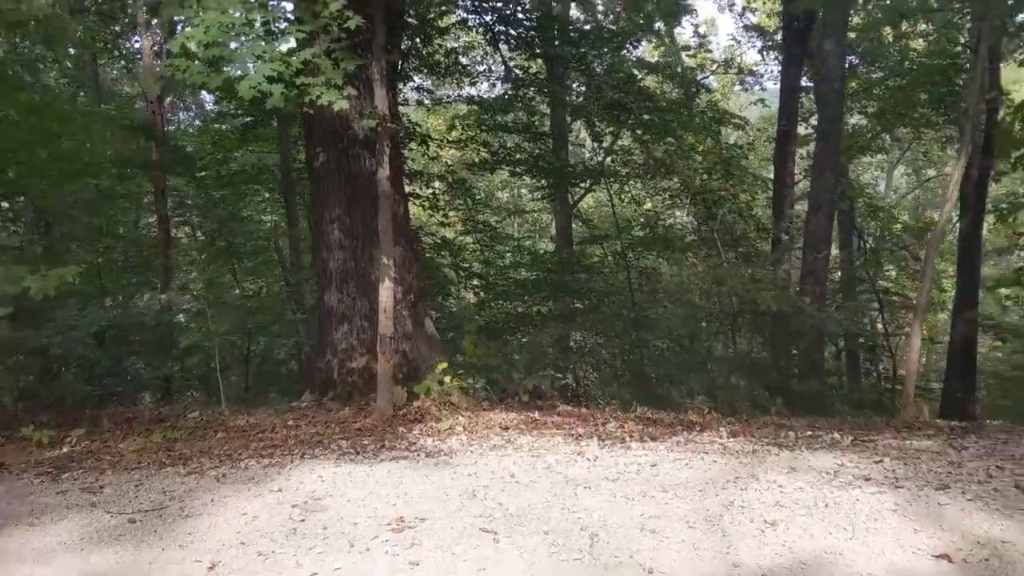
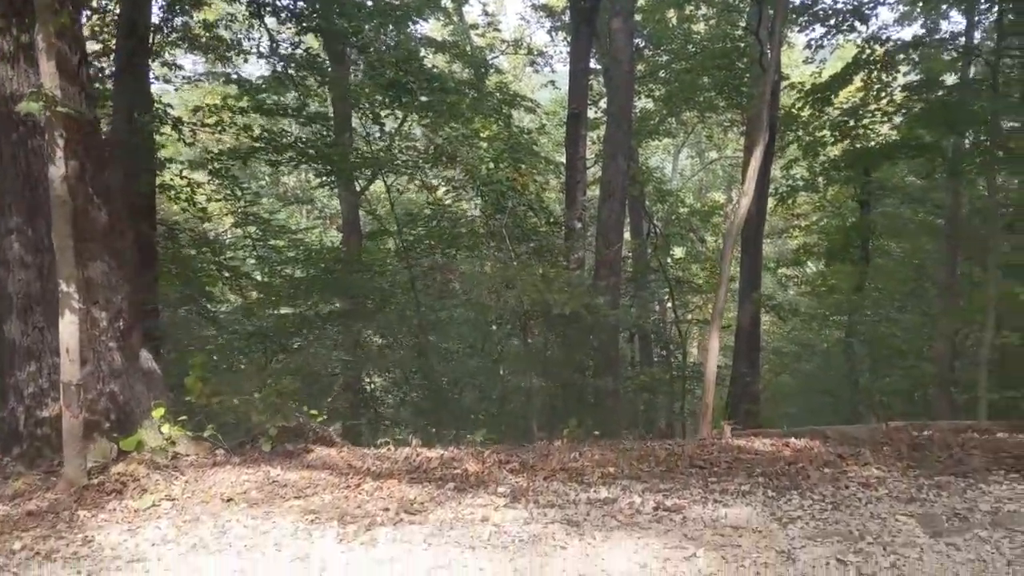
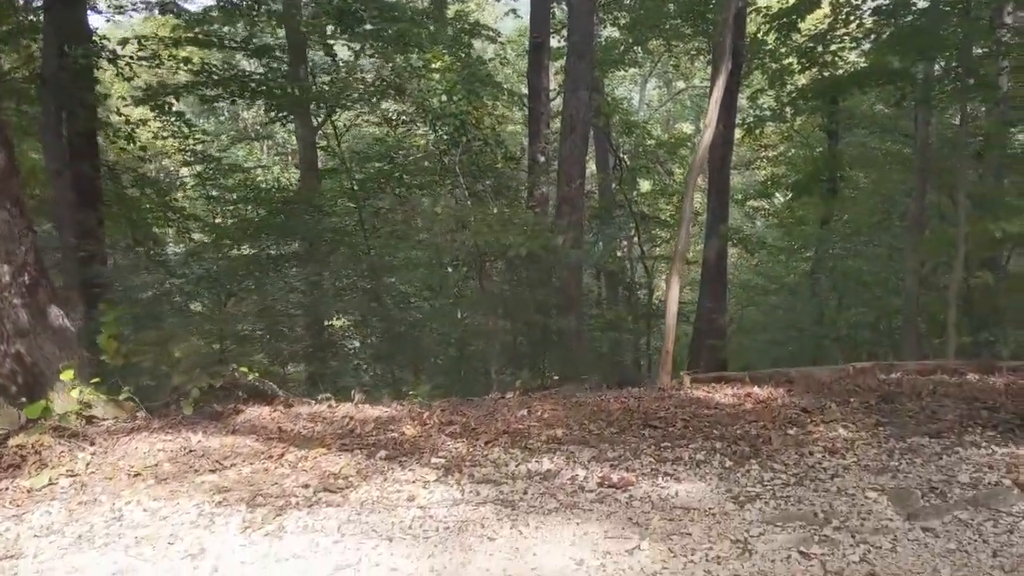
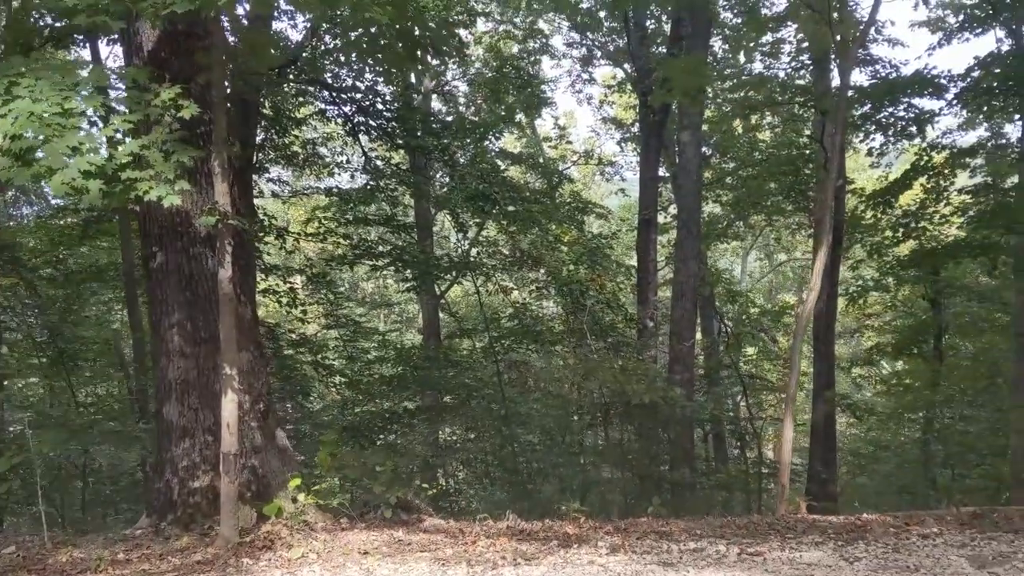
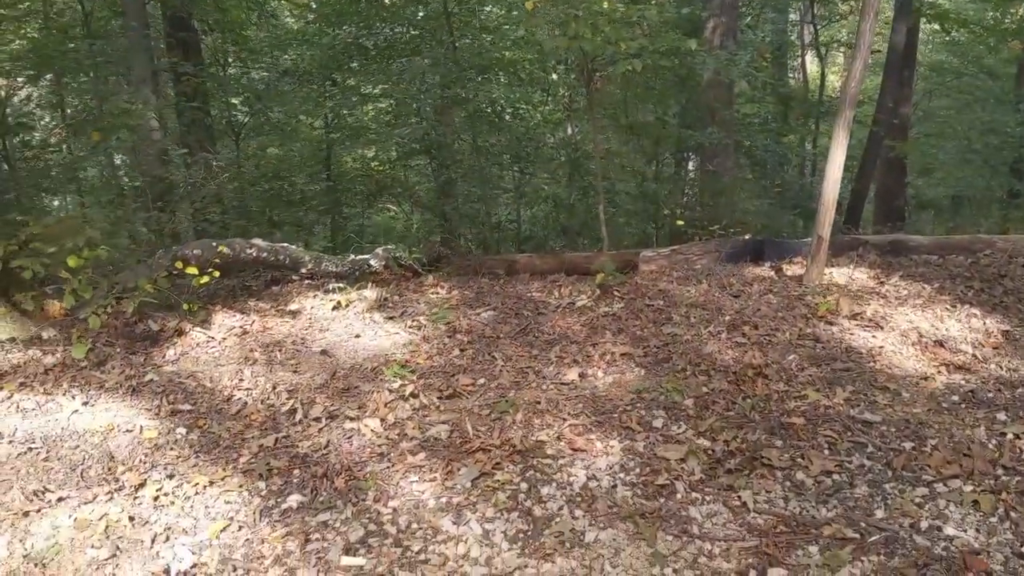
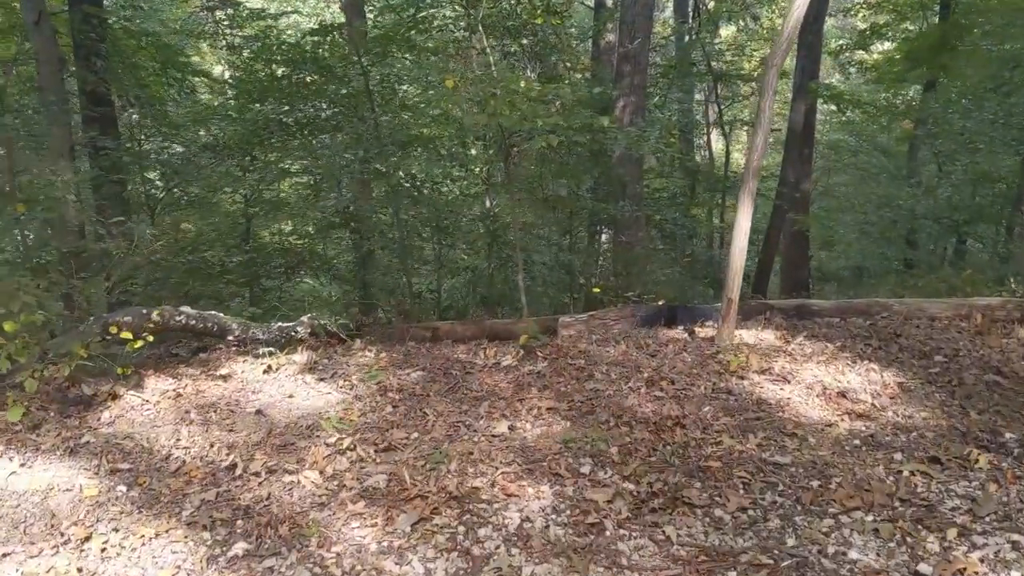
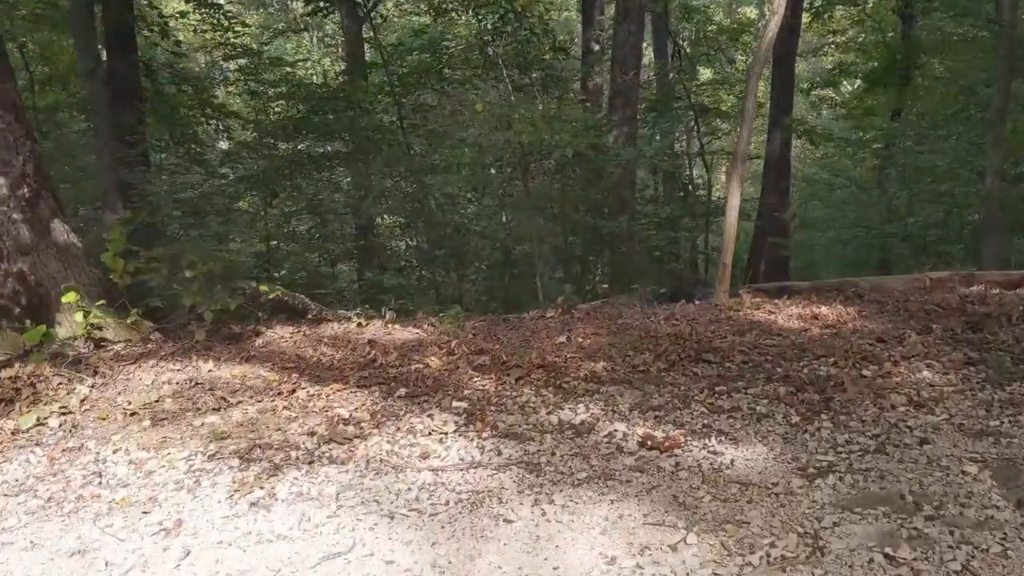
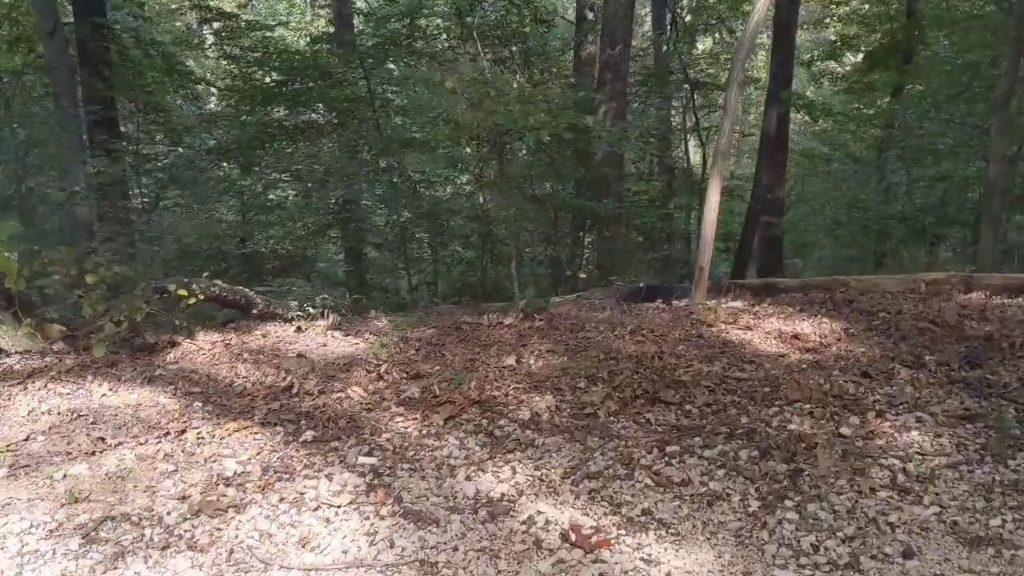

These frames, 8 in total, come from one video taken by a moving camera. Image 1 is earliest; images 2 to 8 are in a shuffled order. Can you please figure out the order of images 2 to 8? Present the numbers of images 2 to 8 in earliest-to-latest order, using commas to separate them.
4, 2, 3, 7, 8, 6, 5
